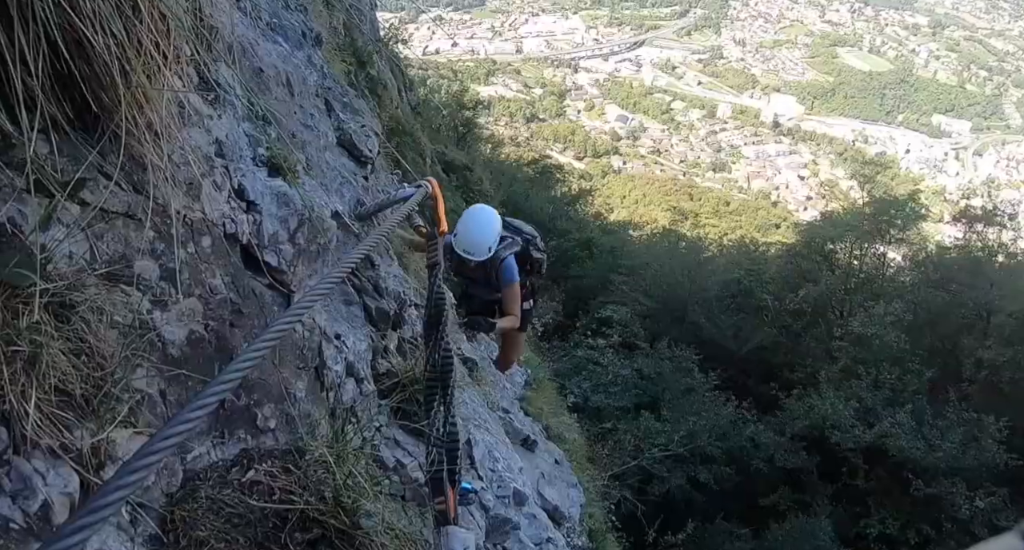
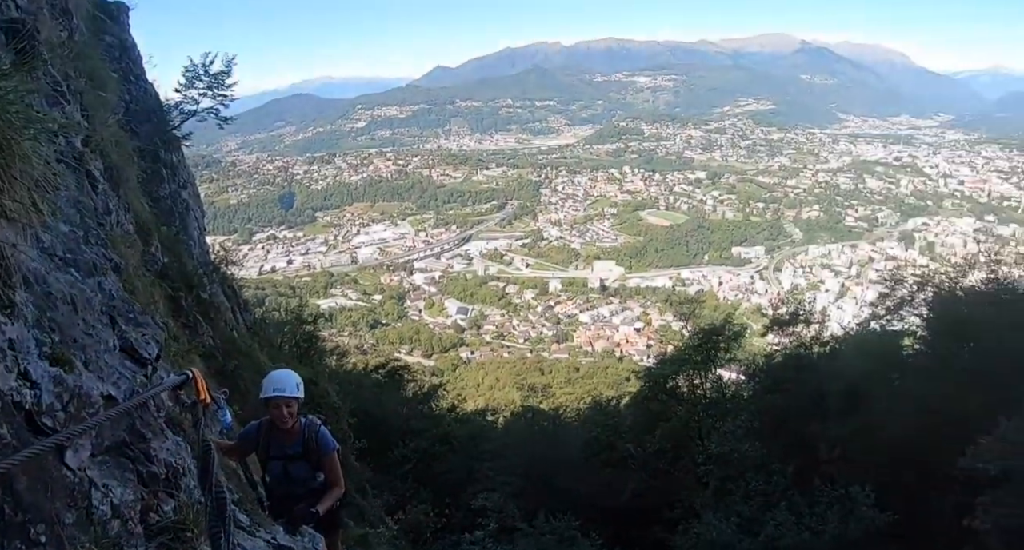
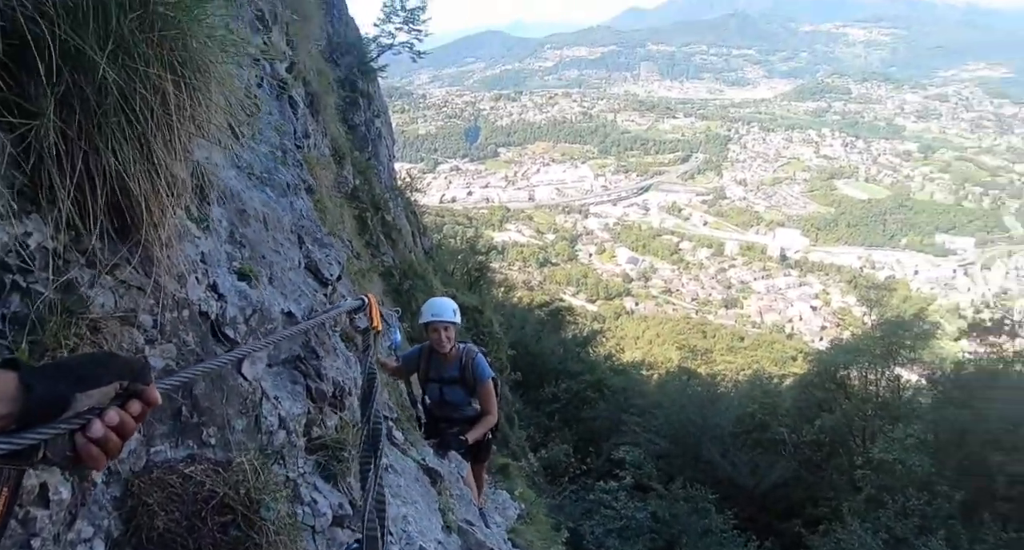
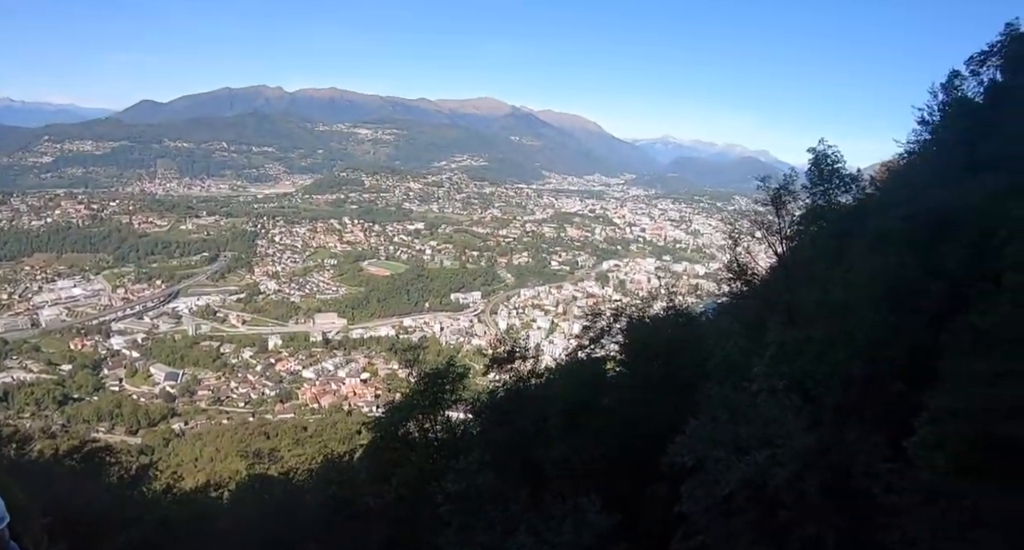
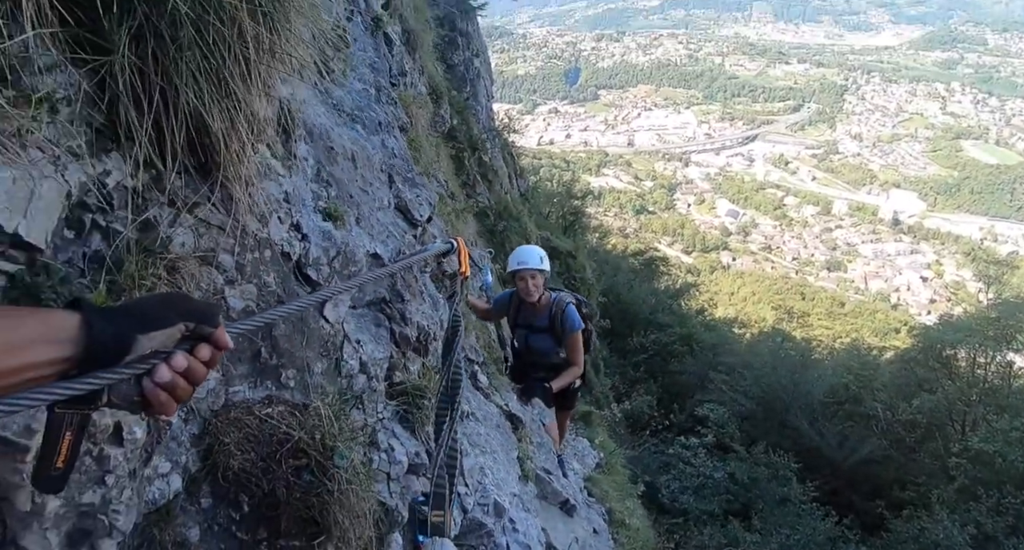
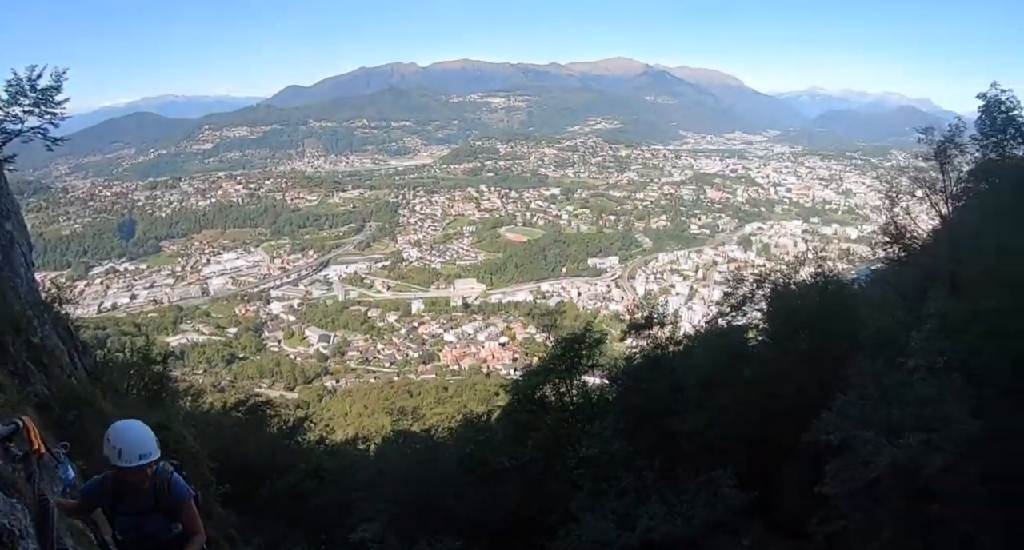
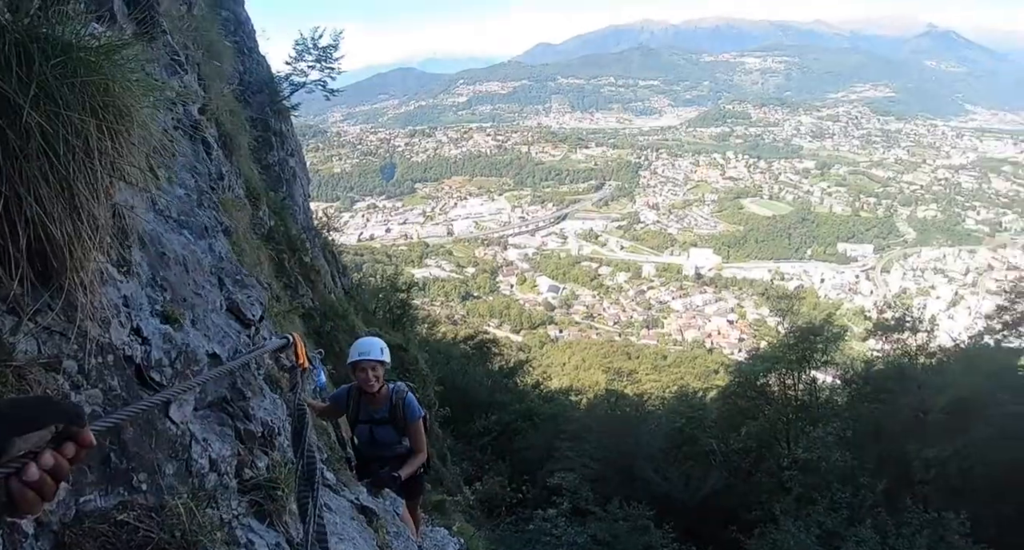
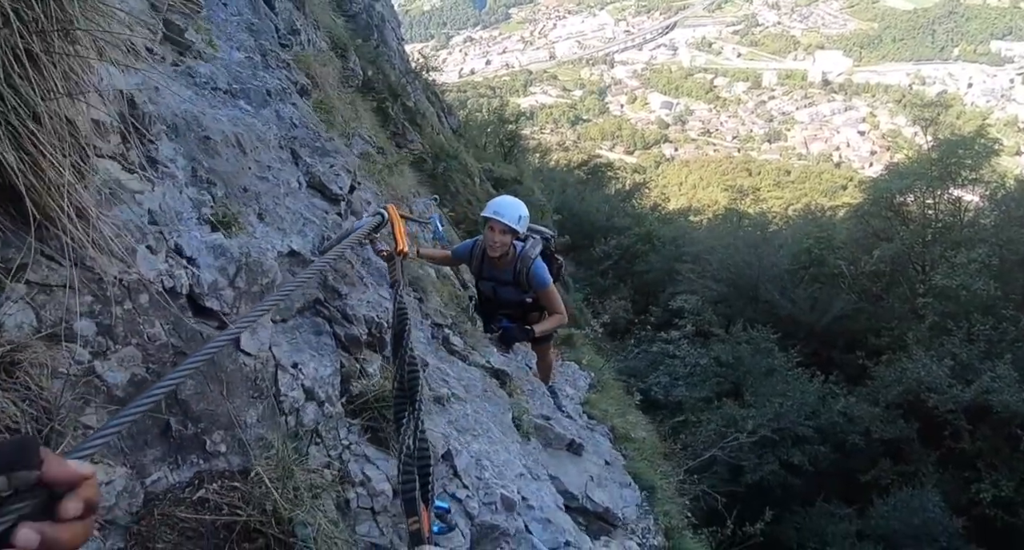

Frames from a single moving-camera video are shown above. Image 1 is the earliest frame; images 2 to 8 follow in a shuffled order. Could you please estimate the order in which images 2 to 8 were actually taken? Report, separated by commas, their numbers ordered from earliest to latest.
8, 5, 3, 7, 2, 6, 4
